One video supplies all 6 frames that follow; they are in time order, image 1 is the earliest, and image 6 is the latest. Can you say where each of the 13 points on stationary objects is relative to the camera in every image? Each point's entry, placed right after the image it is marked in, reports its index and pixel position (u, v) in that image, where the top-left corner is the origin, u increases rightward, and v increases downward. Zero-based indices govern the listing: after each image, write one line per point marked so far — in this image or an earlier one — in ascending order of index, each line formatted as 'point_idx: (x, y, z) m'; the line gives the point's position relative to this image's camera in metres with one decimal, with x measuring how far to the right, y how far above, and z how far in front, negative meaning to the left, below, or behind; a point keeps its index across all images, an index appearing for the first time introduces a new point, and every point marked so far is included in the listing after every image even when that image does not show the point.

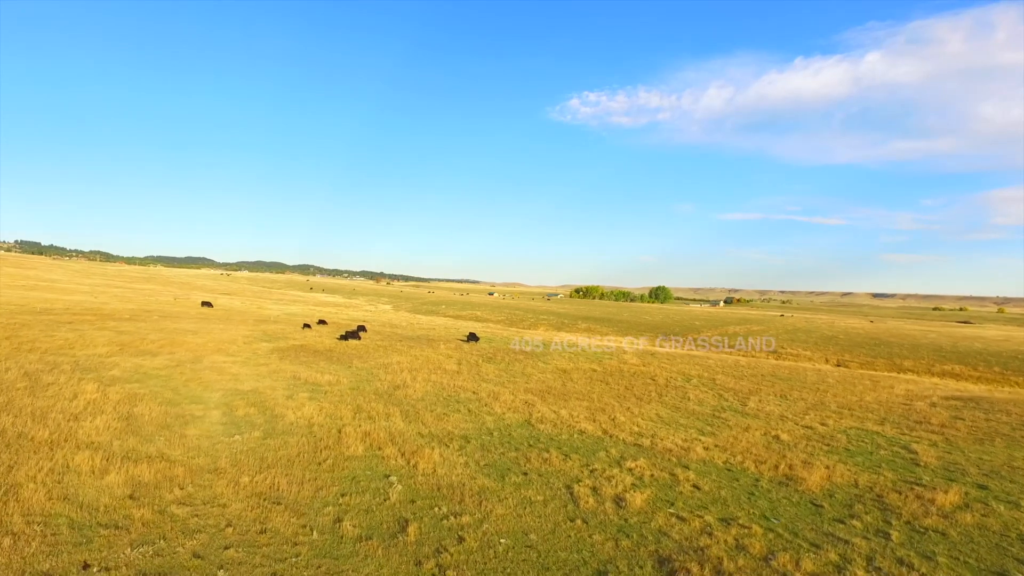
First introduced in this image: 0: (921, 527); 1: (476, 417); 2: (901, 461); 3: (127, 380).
0: (+8.6, -5.0, +10.1) m
1: (-1.3, -4.8, +17.8) m
2: (+12.5, -5.5, +15.4) m
3: (-14.4, -3.4, +18.0) m
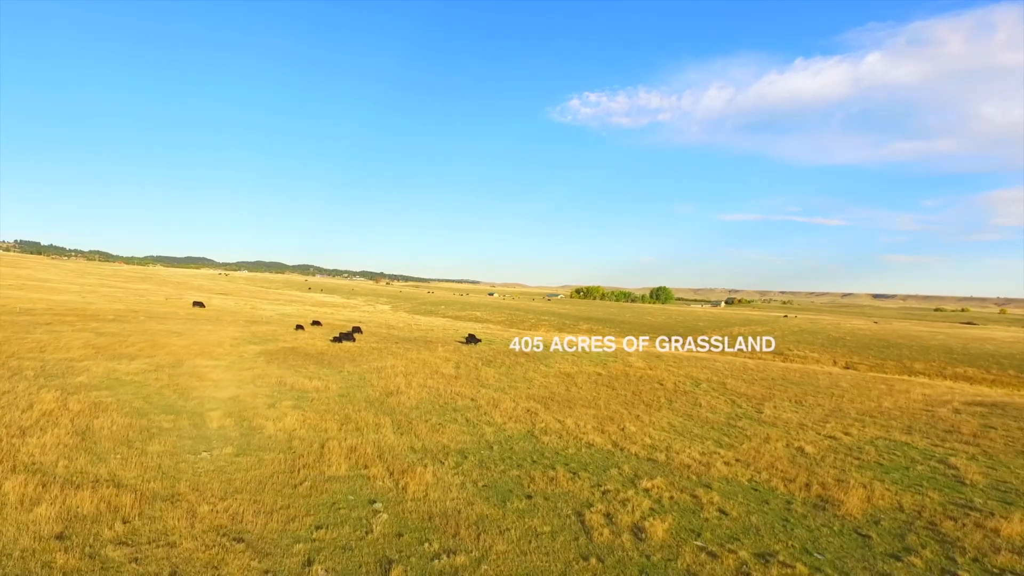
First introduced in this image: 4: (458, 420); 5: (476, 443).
0: (+8.7, -5.0, +8.7) m
1: (-1.3, -4.8, +16.3) m
2: (+12.5, -5.5, +13.9) m
3: (-14.4, -3.4, +16.5) m
4: (-2.0, -4.8, +17.3) m
5: (-1.1, -4.8, +14.7) m
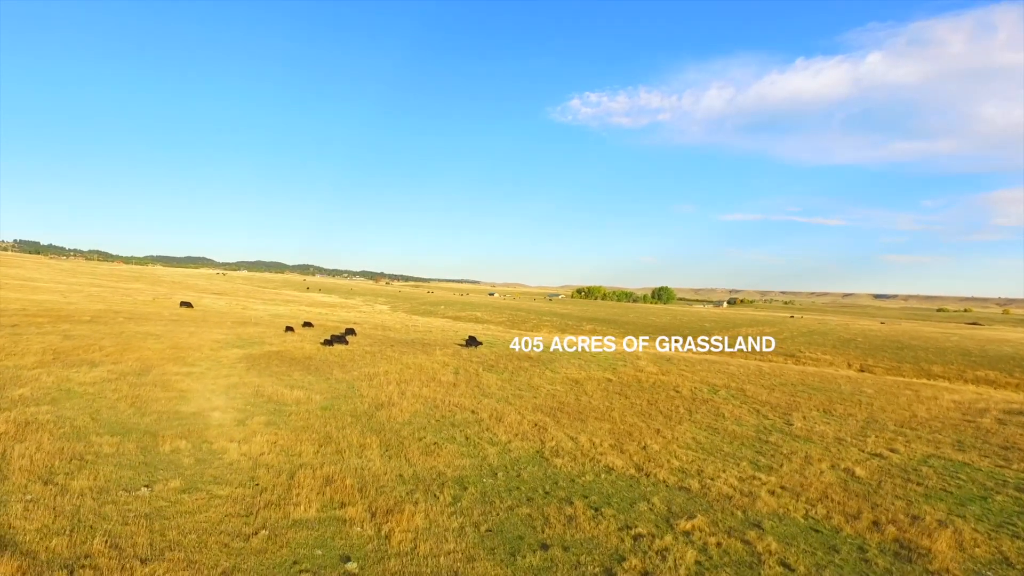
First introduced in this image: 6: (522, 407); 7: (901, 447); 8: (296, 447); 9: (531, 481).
0: (+8.9, -5.0, +6.5) m
1: (-1.1, -4.7, +14.1) m
2: (+12.7, -5.5, +11.7) m
3: (-14.2, -3.3, +14.3) m
4: (-1.8, -4.7, +15.0) m
5: (-0.9, -4.7, +12.5) m
6: (+0.4, -4.9, +19.8) m
7: (+14.7, -6.1, +18.1) m
8: (-5.8, -4.2, +12.7) m
9: (+0.5, -4.9, +12.1) m
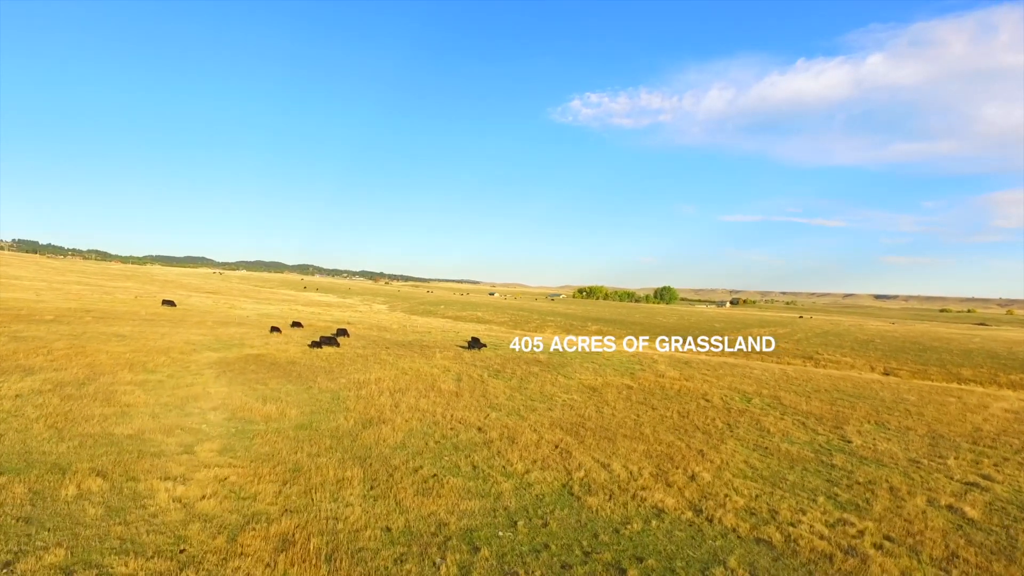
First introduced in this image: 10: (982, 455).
0: (+9.4, -4.8, +3.4) m
1: (-0.6, -4.5, +11.1) m
2: (+13.2, -5.3, +8.7) m
3: (-13.7, -3.1, +11.3) m
4: (-1.3, -4.5, +12.0) m
5: (-0.4, -4.5, +9.5) m
6: (+0.9, -4.7, +16.8) m
7: (+15.2, -5.9, +15.1) m
8: (-5.3, -4.0, +9.7) m
9: (+1.0, -4.6, +9.0) m
10: (+16.9, -6.0, +17.3) m
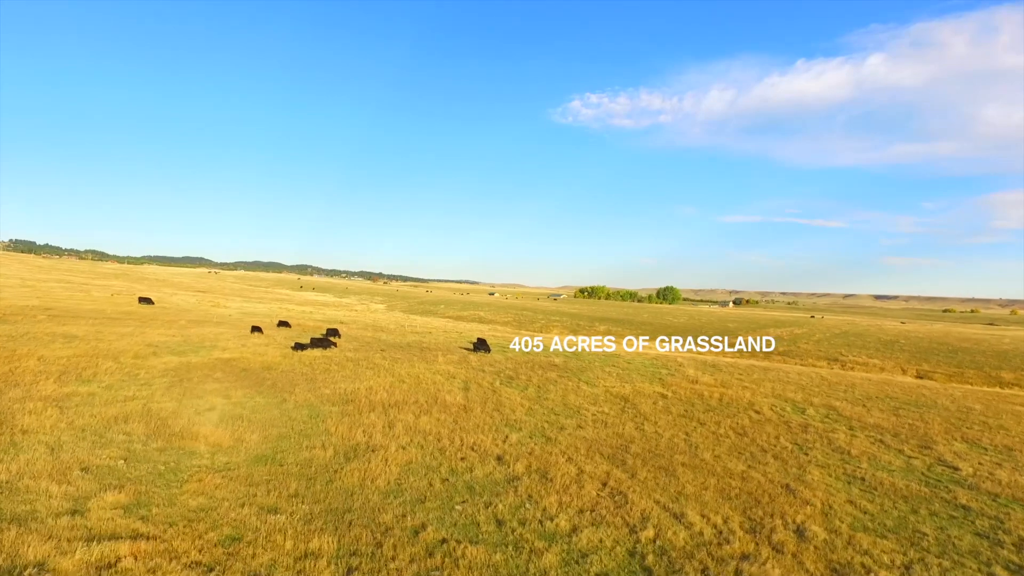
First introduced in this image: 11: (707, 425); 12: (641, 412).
0: (+10.1, -4.4, -0.2) m
1: (+0.1, -4.2, +7.4) m
2: (+13.9, -4.9, +5.0) m
3: (-13.0, -2.8, +7.6) m
4: (-0.5, -4.1, +8.4) m
5: (+0.3, -4.1, +5.8) m
6: (+1.6, -4.4, +13.1) m
7: (+15.9, -5.5, +11.5) m
8: (-4.5, -3.6, +6.0) m
9: (+1.7, -4.3, +5.4) m
10: (+17.6, -5.7, +13.7) m
11: (+7.2, -5.0, +17.8) m
12: (+5.1, -4.8, +18.8) m
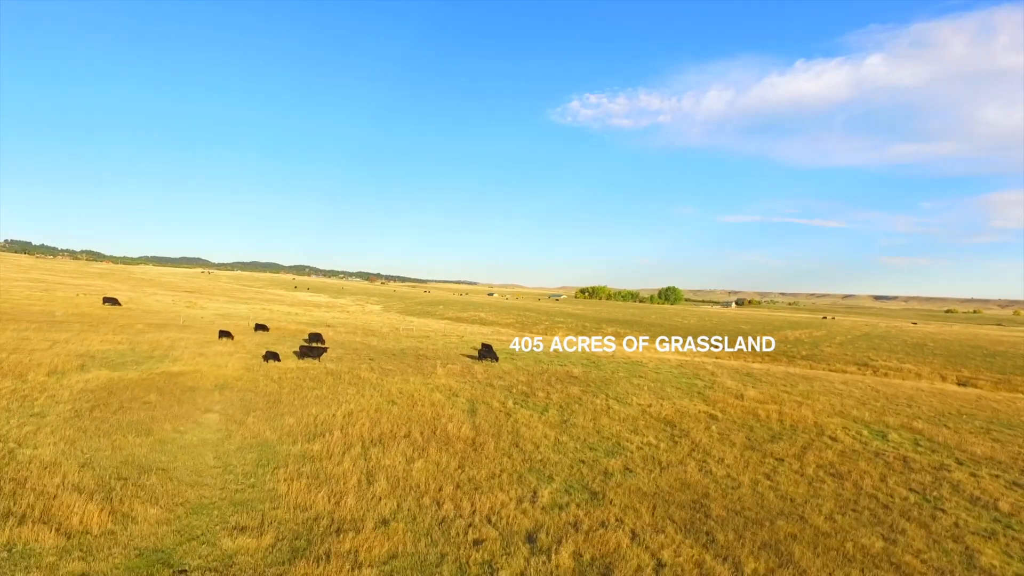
0: (+10.8, -4.3, -4.3) m
1: (+0.8, -4.0, +3.3) m
2: (+14.6, -4.8, +1.0) m
3: (-12.3, -2.6, +3.4) m
4: (+0.1, -4.0, +4.2) m
5: (+1.0, -4.0, +1.7) m
6: (+2.2, -4.3, +9.0) m
7: (+16.6, -5.4, +7.4) m
8: (-3.9, -3.5, +1.9) m
9: (+2.4, -4.1, +1.3) m
10: (+18.2, -5.6, +9.6) m
11: (+7.8, -4.9, +13.7) m
12: (+5.7, -4.7, +14.7) m
